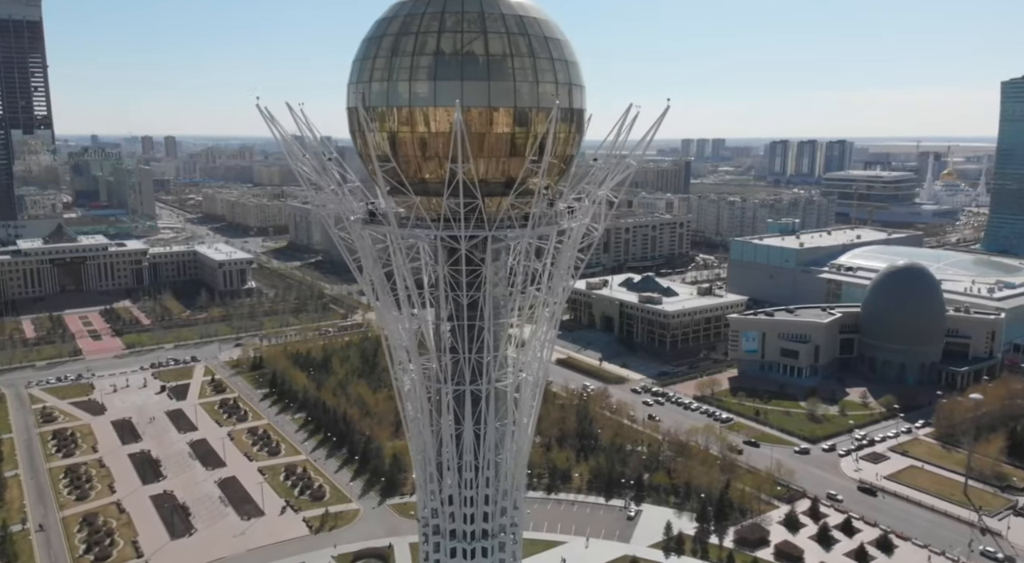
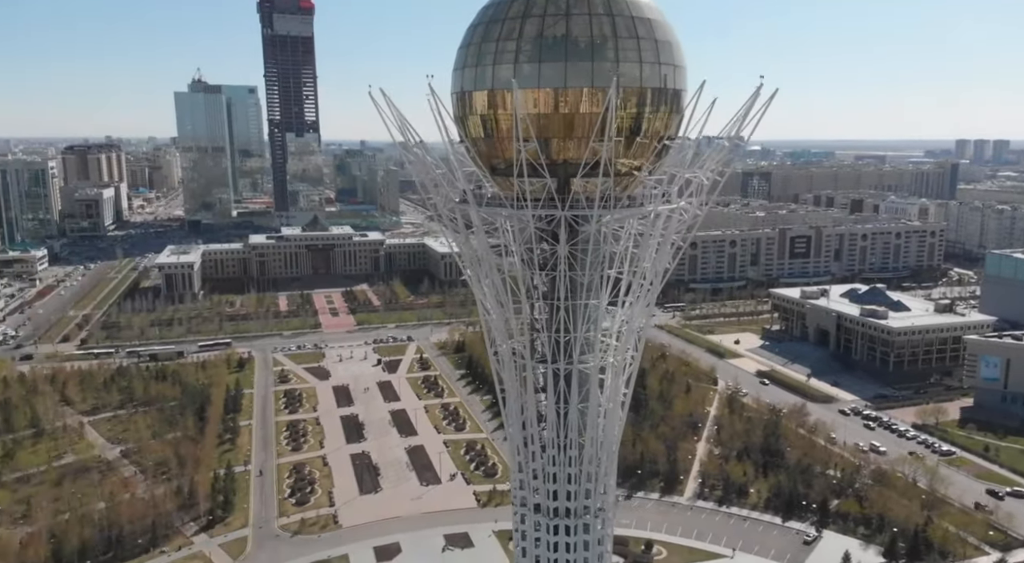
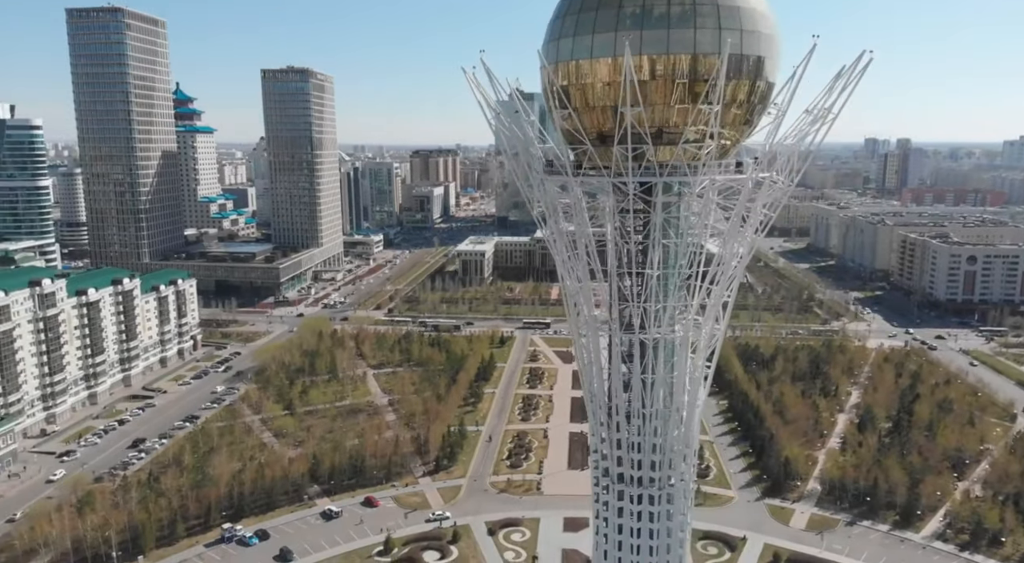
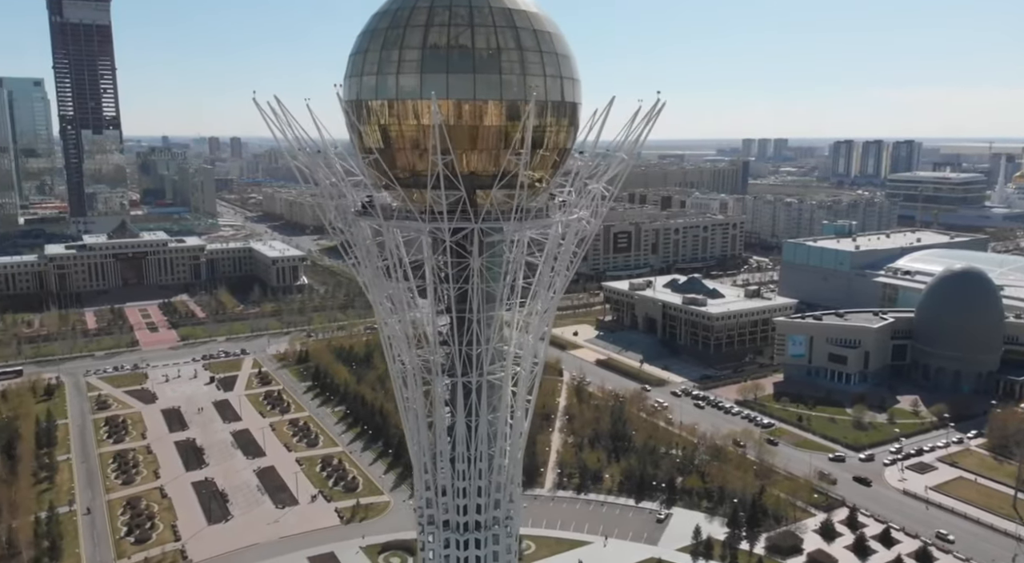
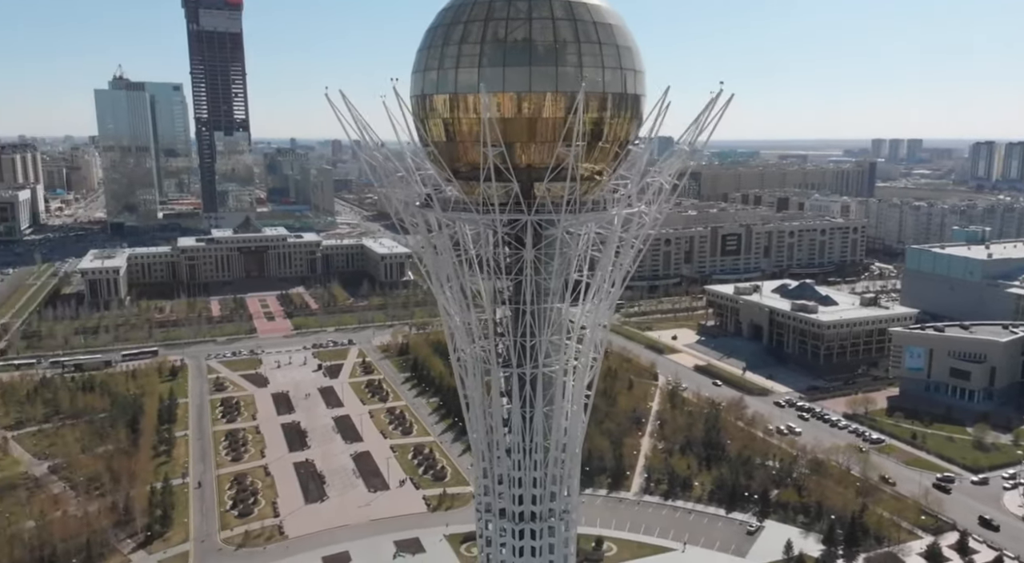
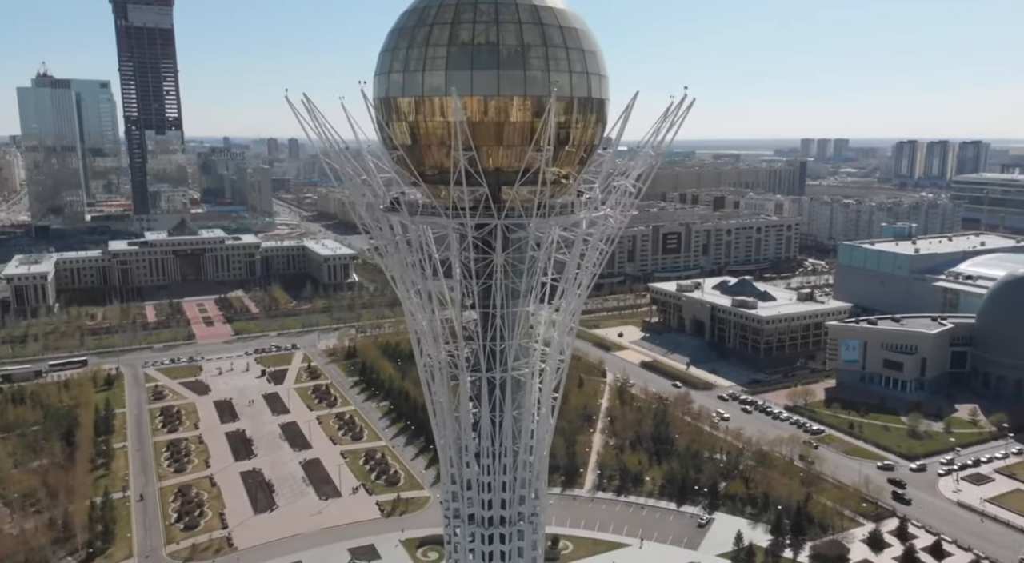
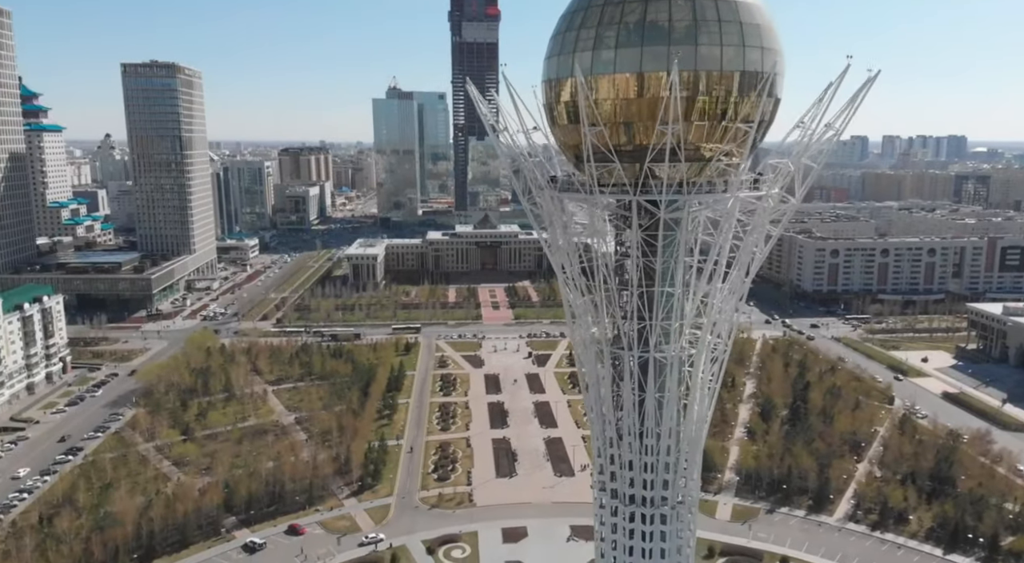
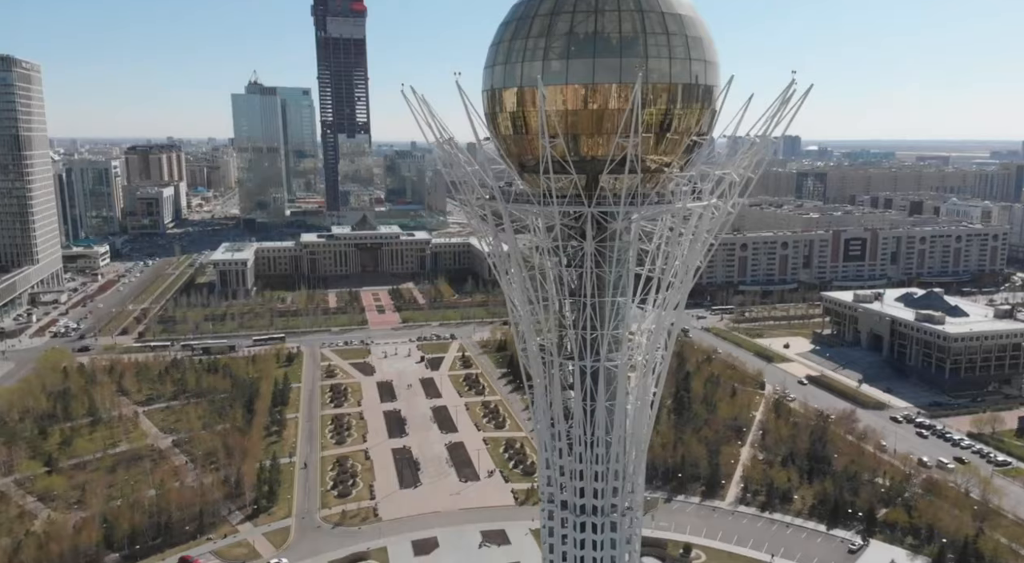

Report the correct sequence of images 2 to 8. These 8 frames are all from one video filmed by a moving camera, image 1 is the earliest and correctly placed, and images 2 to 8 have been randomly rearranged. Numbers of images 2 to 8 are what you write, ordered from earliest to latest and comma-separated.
4, 6, 5, 2, 8, 7, 3
